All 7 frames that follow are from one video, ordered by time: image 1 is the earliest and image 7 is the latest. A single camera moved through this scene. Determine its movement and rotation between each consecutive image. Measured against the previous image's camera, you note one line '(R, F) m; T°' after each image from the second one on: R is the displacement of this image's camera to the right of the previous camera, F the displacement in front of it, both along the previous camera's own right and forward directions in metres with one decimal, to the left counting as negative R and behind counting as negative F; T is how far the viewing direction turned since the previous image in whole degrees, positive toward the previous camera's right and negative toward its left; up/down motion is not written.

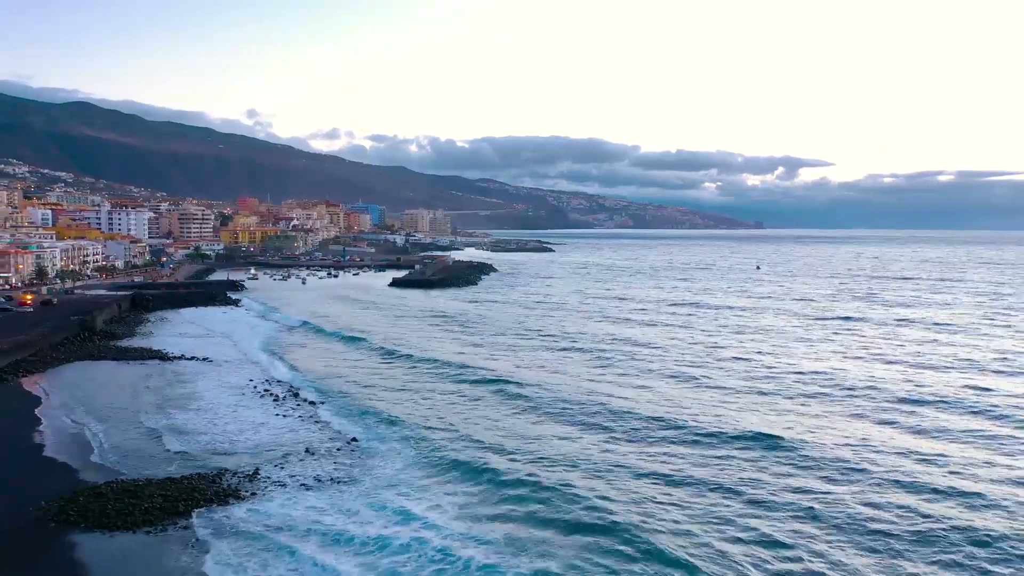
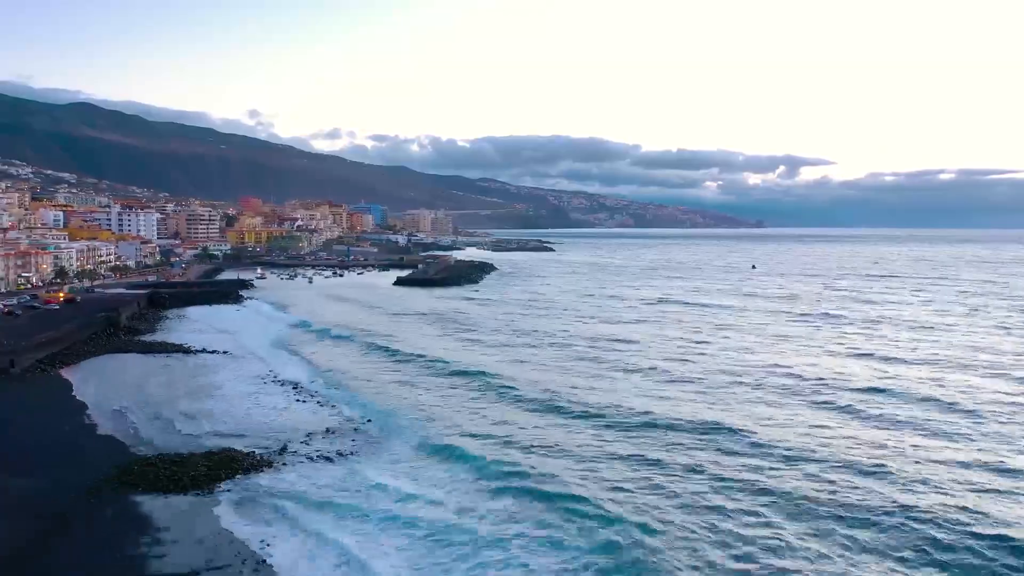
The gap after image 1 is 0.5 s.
(0.0, -1.6) m; 0°
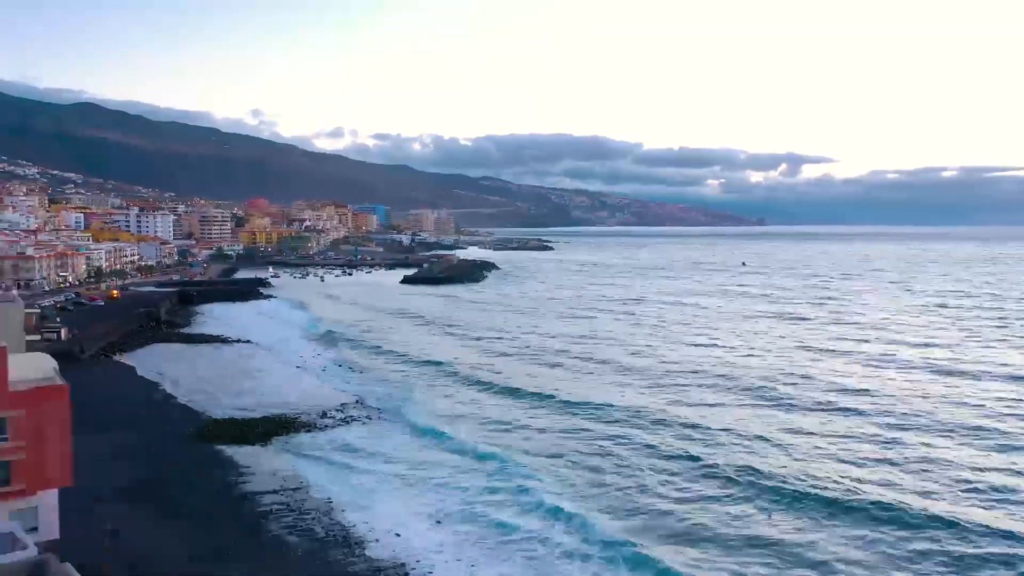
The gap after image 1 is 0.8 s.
(+0.1, -3.2) m; 0°
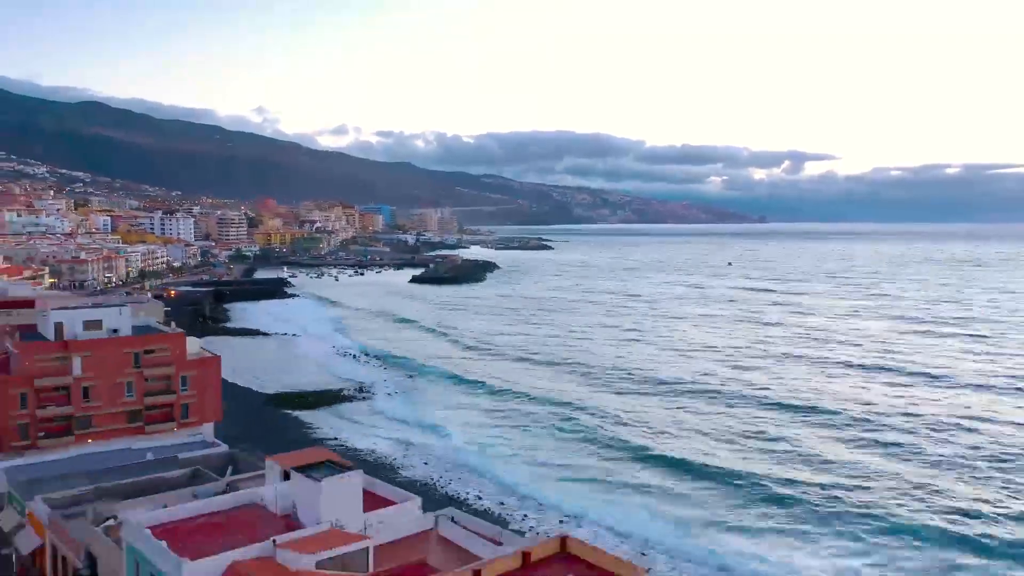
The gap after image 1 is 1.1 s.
(+0.2, -4.7) m; 0°
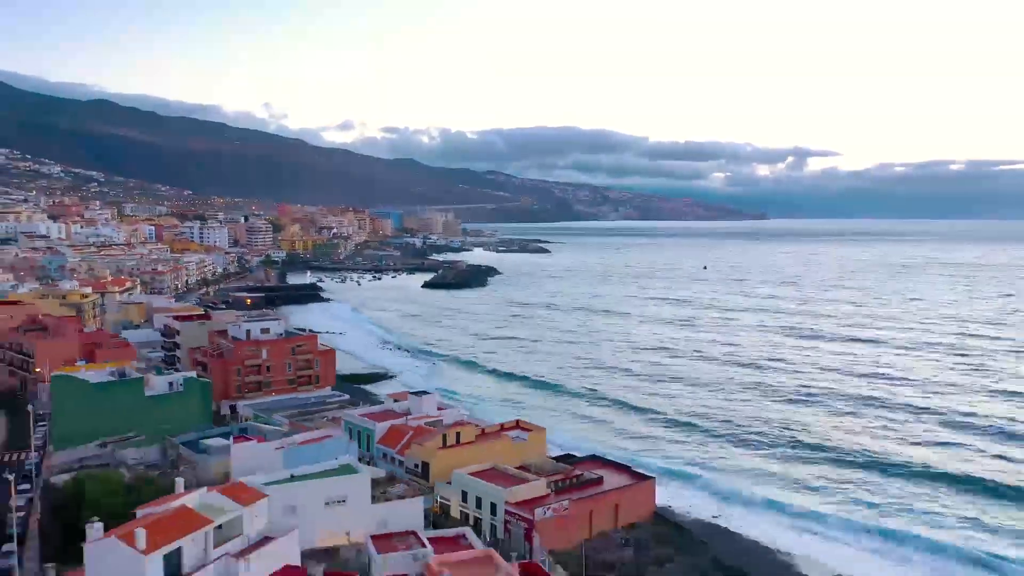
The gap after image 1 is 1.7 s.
(+0.3, -9.5) m; 0°
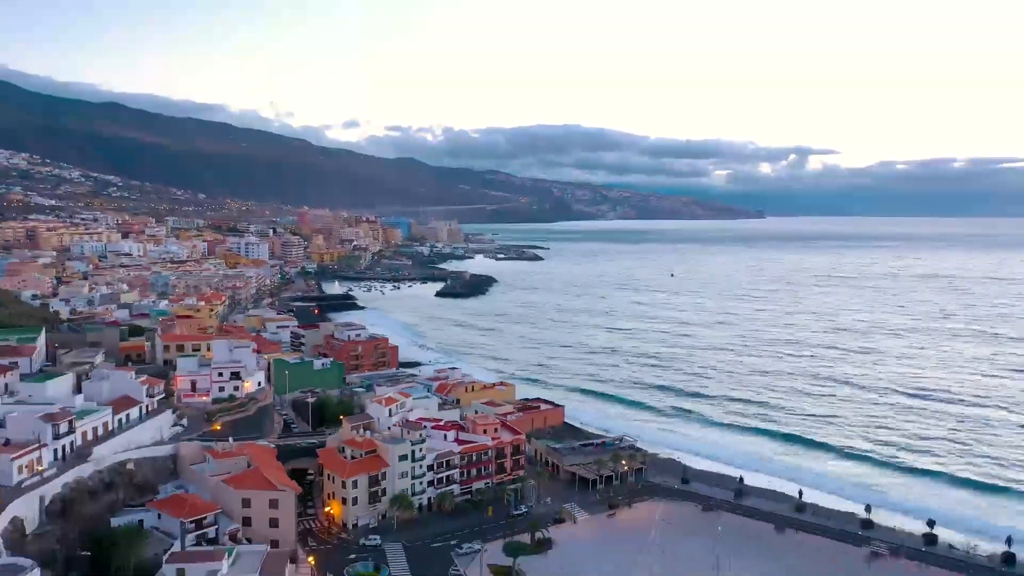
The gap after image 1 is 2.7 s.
(+0.4, -15.8) m; 0°
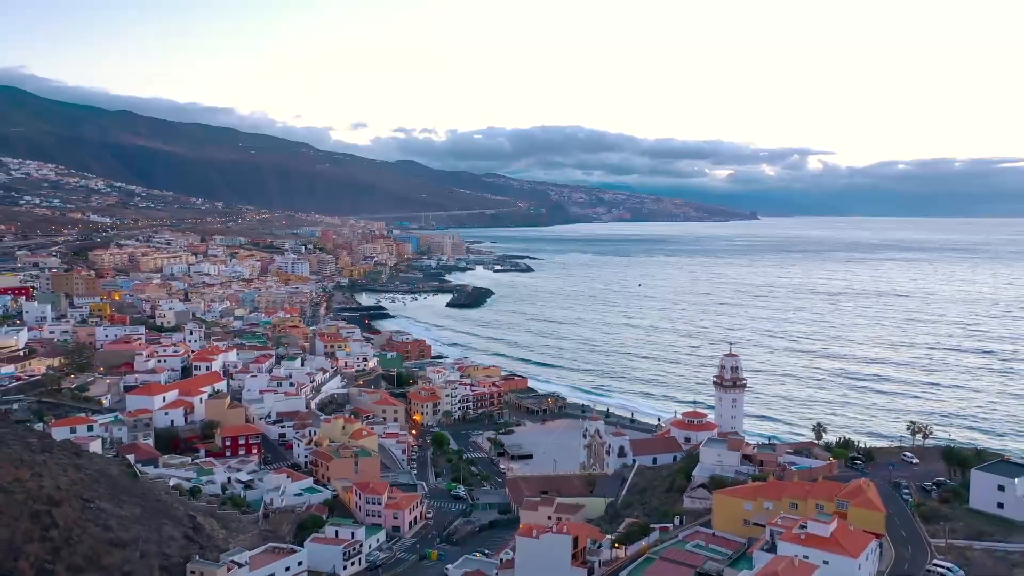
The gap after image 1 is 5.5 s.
(+0.7, -24.4) m; 0°
